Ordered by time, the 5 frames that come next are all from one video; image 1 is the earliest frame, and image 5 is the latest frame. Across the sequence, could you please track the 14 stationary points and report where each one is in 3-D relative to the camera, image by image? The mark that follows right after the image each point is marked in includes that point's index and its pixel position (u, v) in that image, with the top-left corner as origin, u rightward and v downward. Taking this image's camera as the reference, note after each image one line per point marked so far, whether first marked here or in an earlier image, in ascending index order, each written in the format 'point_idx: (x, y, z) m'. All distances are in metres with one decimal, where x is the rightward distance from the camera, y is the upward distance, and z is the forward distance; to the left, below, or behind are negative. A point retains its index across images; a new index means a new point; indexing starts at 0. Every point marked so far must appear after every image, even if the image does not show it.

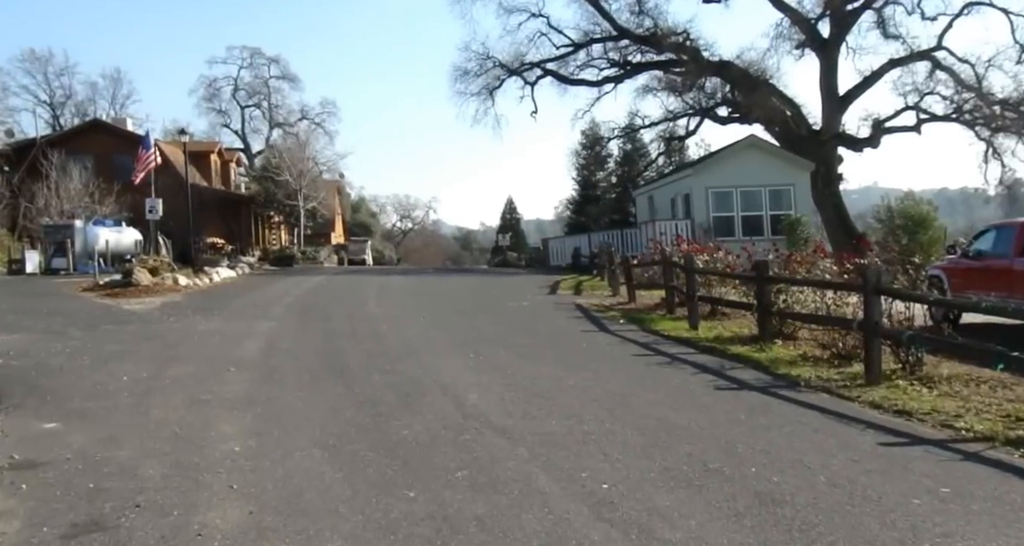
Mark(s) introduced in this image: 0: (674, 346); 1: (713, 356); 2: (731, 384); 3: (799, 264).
0: (+2.4, -1.1, +13.5) m
1: (+2.7, -1.1, +12.5) m
2: (+2.4, -1.2, +10.1) m
3: (+4.4, +0.1, +14.1) m
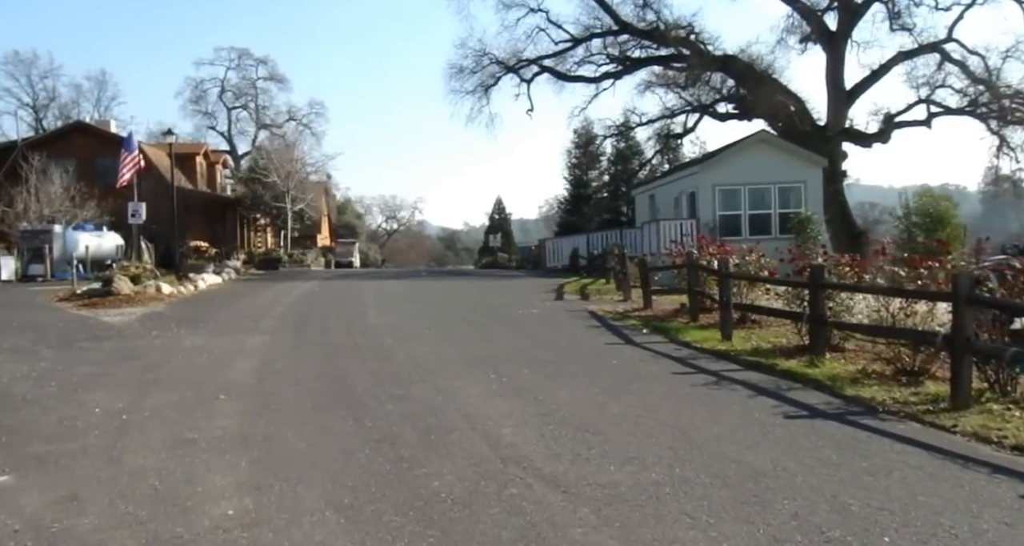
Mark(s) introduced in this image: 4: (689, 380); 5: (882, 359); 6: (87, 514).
0: (+2.7, -1.2, +12.2) m
1: (+3.0, -1.2, +11.2) m
2: (+2.7, -1.3, +8.7) m
3: (+4.7, 0.0, +12.8) m
4: (+2.0, -1.2, +10.4) m
5: (+4.6, -1.1, +11.4) m
6: (-2.6, -1.5, +5.6) m
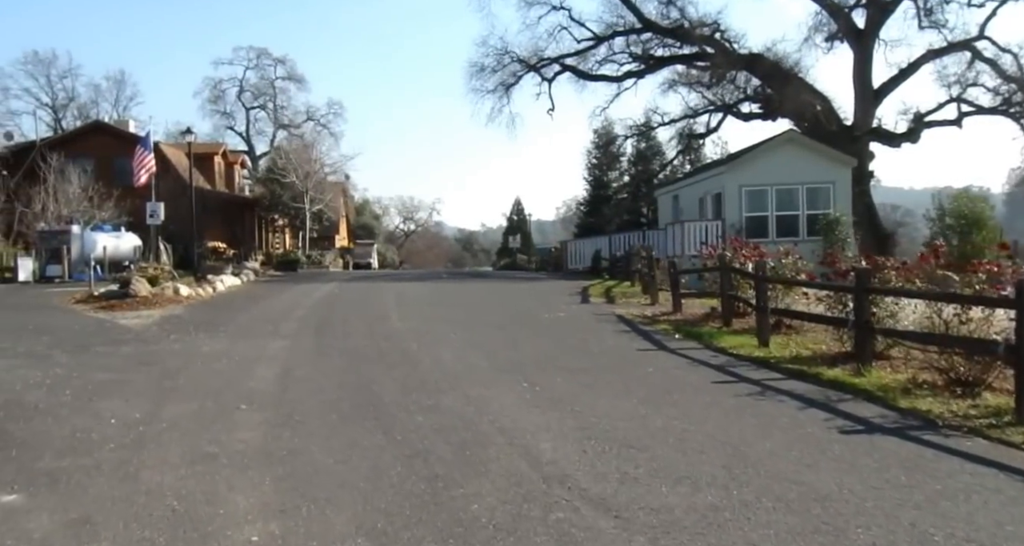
0: (+3.1, -1.2, +11.7) m
1: (+3.4, -1.3, +10.6) m
2: (+3.1, -1.4, +8.2) m
3: (+5.1, 0.0, +12.2) m
4: (+2.4, -1.3, +9.9) m
5: (+5.0, -1.1, +10.8) m
6: (-2.3, -1.5, +5.2) m
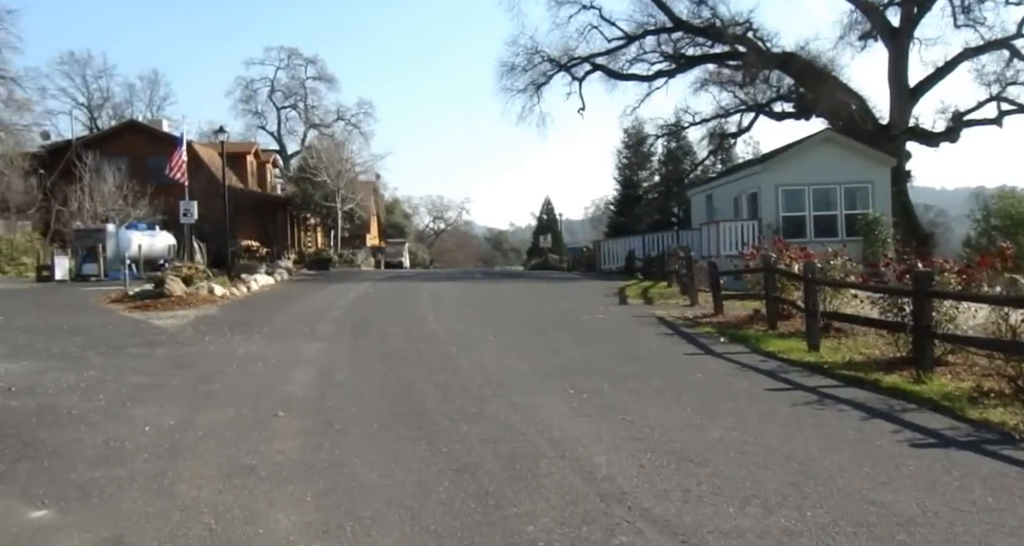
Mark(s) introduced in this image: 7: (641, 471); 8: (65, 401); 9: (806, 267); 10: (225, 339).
0: (+3.6, -1.2, +11.2) m
1: (+3.9, -1.3, +10.1) m
2: (+3.5, -1.4, +7.7) m
3: (+5.6, 0.0, +11.7) m
4: (+2.8, -1.3, +9.4) m
5: (+5.5, -1.2, +10.3) m
6: (-2.0, -1.5, +4.9) m
7: (+0.9, -1.4, +6.6) m
8: (-4.6, -1.3, +9.4) m
9: (+4.5, +0.1, +13.9) m
10: (-4.4, -1.0, +14.2) m
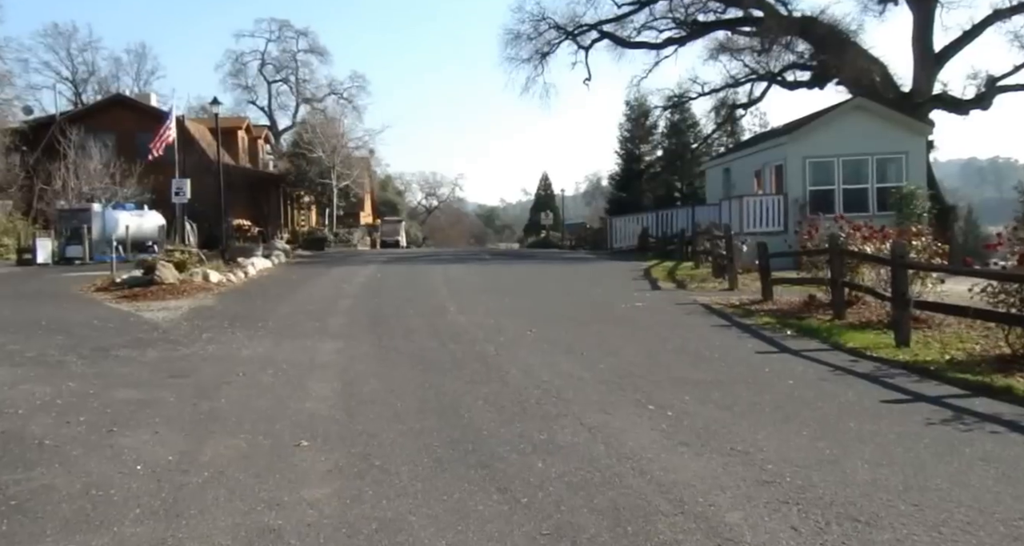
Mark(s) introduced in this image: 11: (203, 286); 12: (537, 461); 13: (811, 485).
0: (+4.2, -1.1, +9.5) m
1: (+4.5, -1.2, +8.5) m
2: (+4.1, -1.3, +6.1) m
3: (+6.2, +0.1, +10.0) m
4: (+3.5, -1.2, +7.8) m
5: (+6.0, -1.0, +8.6) m
6: (-1.4, -1.6, +3.2) m
7: (+1.6, -1.4, +4.9) m
8: (-4.0, -1.3, +7.7) m
9: (+5.0, +0.3, +12.2) m
10: (-3.9, -0.9, +12.4) m
11: (-6.7, -0.2, +20.0) m
12: (+0.2, -1.3, +6.5) m
13: (+1.9, -1.3, +5.9) m
